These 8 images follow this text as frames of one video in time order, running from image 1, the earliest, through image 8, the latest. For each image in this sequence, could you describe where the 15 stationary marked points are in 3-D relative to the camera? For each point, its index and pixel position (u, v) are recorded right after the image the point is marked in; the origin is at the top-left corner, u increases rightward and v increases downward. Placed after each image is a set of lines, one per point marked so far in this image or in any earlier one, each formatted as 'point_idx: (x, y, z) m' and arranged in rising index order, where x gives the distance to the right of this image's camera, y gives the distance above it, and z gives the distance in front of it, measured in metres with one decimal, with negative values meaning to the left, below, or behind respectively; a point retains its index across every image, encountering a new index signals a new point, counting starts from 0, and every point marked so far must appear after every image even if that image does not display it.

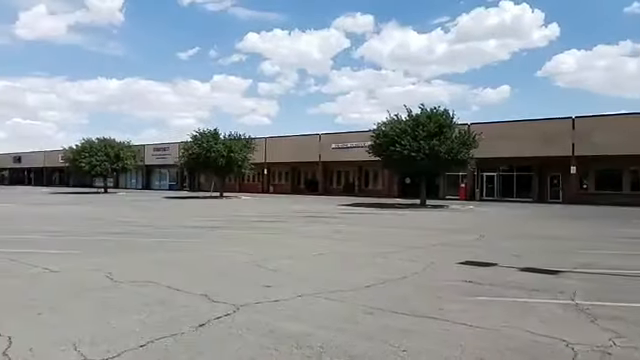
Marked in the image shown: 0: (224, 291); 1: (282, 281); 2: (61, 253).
0: (-1.6, -1.9, +8.5) m
1: (-0.7, -1.9, +9.4) m
2: (-6.7, -1.9, +12.9) m
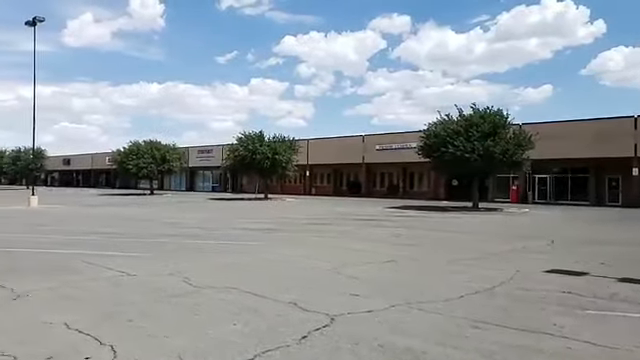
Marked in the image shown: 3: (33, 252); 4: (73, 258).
0: (-0.1, -2.0, +8.1) m
1: (+0.9, -2.0, +8.9) m
2: (-4.9, -2.0, +12.8) m
3: (-7.6, -2.0, +13.3) m
4: (-6.0, -2.0, +12.2) m
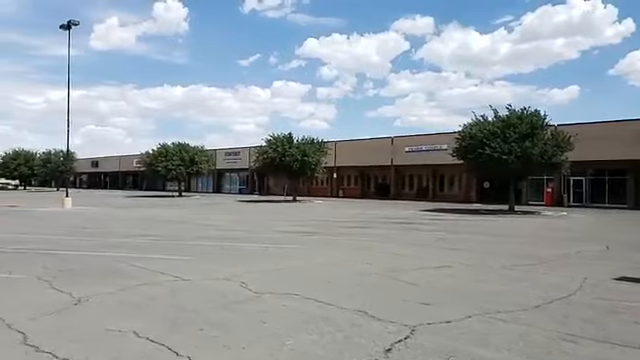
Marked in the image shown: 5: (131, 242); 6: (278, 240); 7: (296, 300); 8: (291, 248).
0: (+0.9, -2.0, +7.7) m
1: (+2.0, -2.0, +8.5) m
2: (-3.6, -2.0, +12.7) m
3: (-6.2, -2.0, +13.2) m
4: (-4.8, -2.0, +12.1) m
5: (-6.1, -2.1, +16.2) m
6: (-1.5, -2.2, +18.0) m
7: (-0.4, -2.0, +8.1) m
8: (-0.8, -2.1, +15.2) m
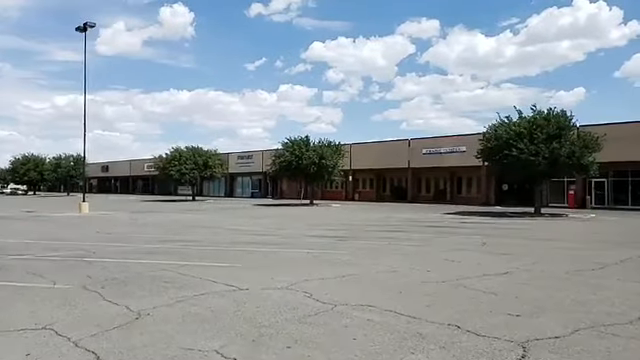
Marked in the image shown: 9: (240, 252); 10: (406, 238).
0: (+2.2, -2.0, +7.1) m
1: (+3.2, -2.0, +7.8) m
2: (-2.3, -2.1, +12.0) m
3: (-4.9, -2.1, +12.7) m
4: (-3.5, -2.1, +11.5) m
5: (-4.8, -2.2, +15.6) m
6: (-0.1, -2.3, +17.4) m
7: (+0.8, -2.0, +7.5) m
8: (+0.5, -2.2, +14.6) m
9: (-2.4, -2.2, +15.0) m
10: (+3.4, -2.3, +19.7) m
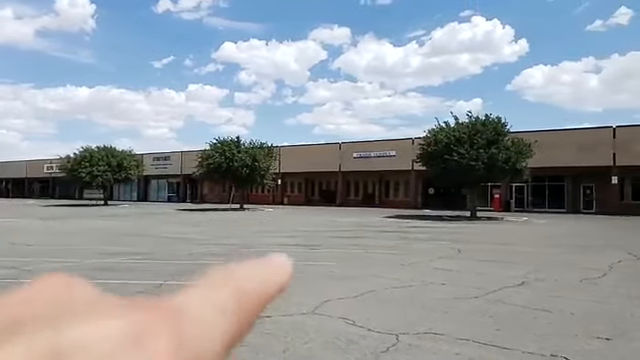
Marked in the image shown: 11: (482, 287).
0: (+3.1, -2.1, +6.1) m
1: (+4.0, -2.1, +7.0) m
2: (-2.2, -2.2, +10.2) m
3: (-4.9, -2.2, +10.3) m
4: (-3.3, -2.1, +9.4) m
5: (-5.3, -2.3, +13.3) m
6: (-1.0, -2.4, +15.8) m
7: (+1.7, -2.1, +6.3) m
8: (+0.1, -2.3, +13.2) m
9: (-2.9, -2.3, +13.1) m
10: (+2.0, -2.5, +18.7) m
11: (+3.3, -2.2, +10.1) m
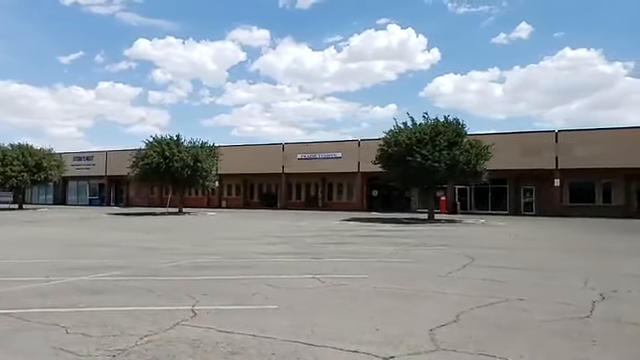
0: (+5.0, -2.1, +5.0) m
1: (+5.7, -2.1, +6.0) m
2: (-0.9, -2.2, +8.2) m
3: (-3.6, -2.2, +7.8) m
4: (-1.8, -2.1, +7.2) m
5: (-4.5, -2.3, +10.7) m
6: (-0.7, -2.4, +13.9) m
7: (+3.6, -2.1, +4.9) m
8: (+0.9, -2.3, +11.5) m
9: (-2.0, -2.3, +10.9) m
10: (+1.9, -2.5, +17.2) m
11: (+4.5, -2.2, +9.0) m
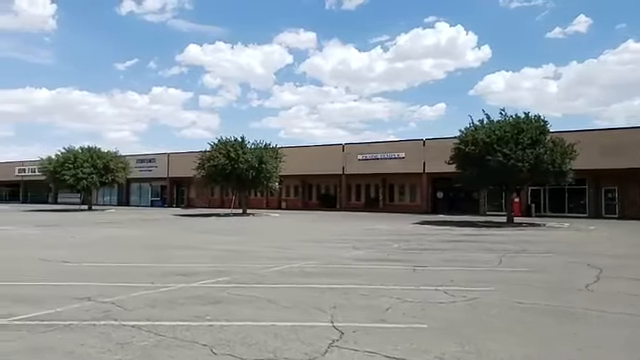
0: (+7.0, -2.1, +3.4) m
1: (+7.9, -2.1, +4.4) m
2: (+1.5, -2.2, +7.1) m
3: (-1.2, -2.2, +7.1) m
4: (+0.5, -2.2, +6.3) m
5: (-1.9, -2.3, +10.0) m
6: (+2.2, -2.5, +12.9) m
7: (+5.7, -2.1, +3.5) m
8: (+3.6, -2.3, +10.3) m
9: (+0.6, -2.3, +10.0) m
10: (+5.1, -2.6, +15.9) m
11: (+7.0, -2.2, +7.5) m
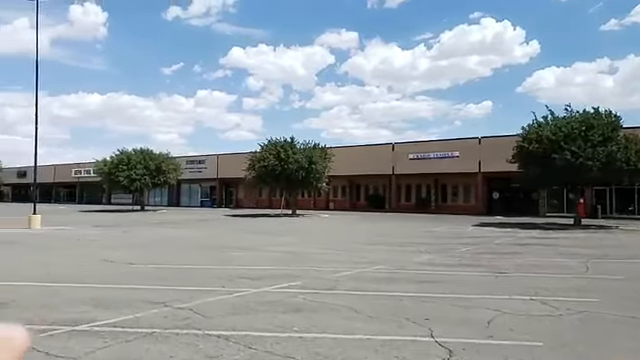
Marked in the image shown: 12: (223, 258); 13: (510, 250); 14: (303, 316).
0: (+8.1, -2.0, +2.1) m
1: (+9.0, -2.1, +3.0) m
2: (+2.9, -2.2, +6.3) m
3: (+0.1, -2.2, +6.5) m
4: (+1.8, -2.2, +5.5) m
5: (-0.2, -2.3, +9.4) m
6: (+4.1, -2.5, +11.9) m
7: (+6.7, -2.0, +2.3) m
8: (+5.2, -2.3, +9.3) m
9: (+2.2, -2.3, +9.2) m
10: (+7.2, -2.5, +14.7) m
11: (+8.3, -2.2, +6.1) m
12: (-3.4, -2.7, +17.0) m
13: (+7.4, -2.7, +18.9) m
14: (-0.3, -2.3, +8.4) m
